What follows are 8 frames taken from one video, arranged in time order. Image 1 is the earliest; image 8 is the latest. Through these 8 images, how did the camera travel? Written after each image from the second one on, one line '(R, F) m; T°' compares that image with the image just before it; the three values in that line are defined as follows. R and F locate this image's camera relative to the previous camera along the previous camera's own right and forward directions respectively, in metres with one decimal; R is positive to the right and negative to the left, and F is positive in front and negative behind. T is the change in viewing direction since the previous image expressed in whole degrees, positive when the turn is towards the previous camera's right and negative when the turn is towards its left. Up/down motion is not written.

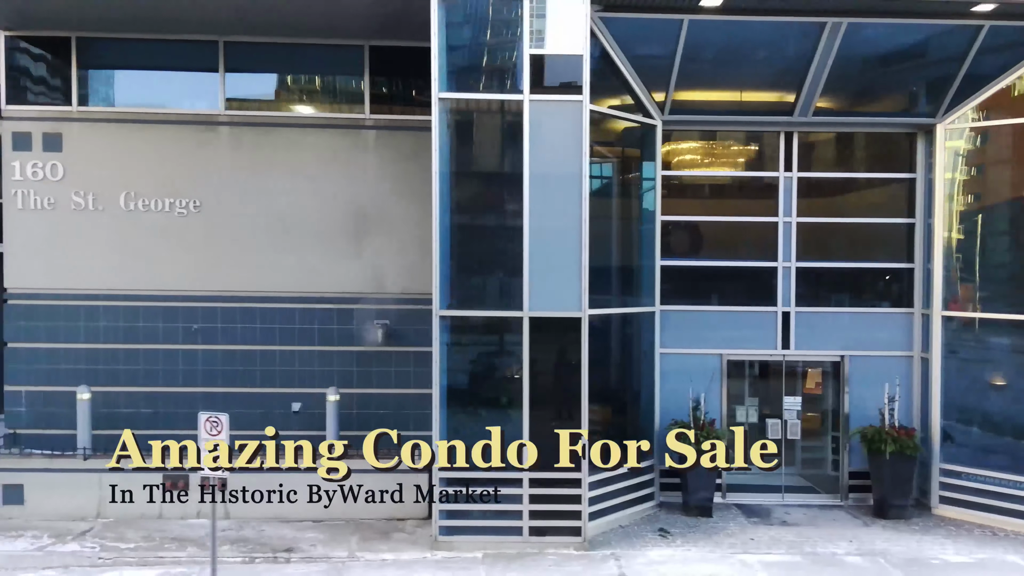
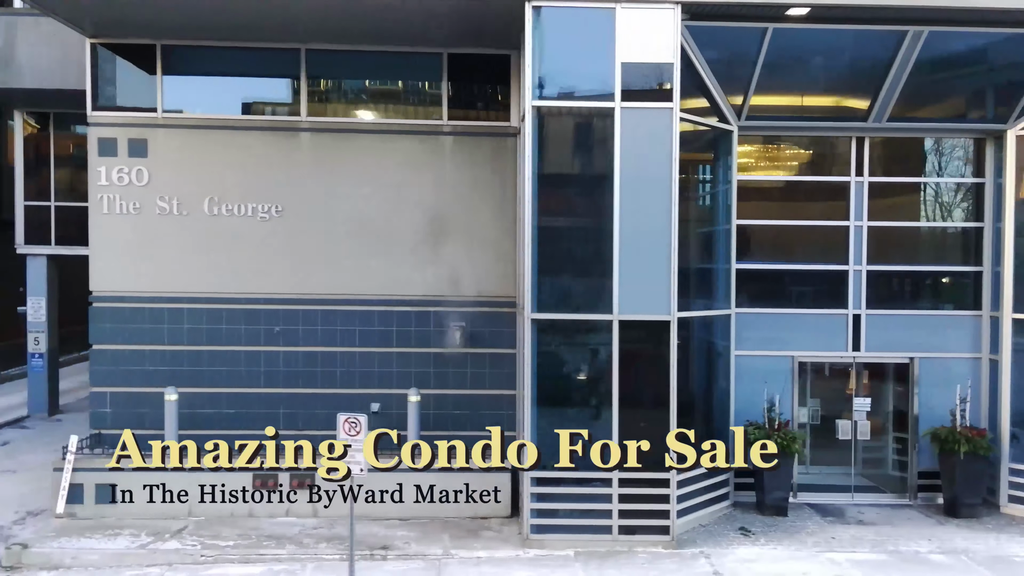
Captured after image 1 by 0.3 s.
(-1.3, -0.2) m; 0°
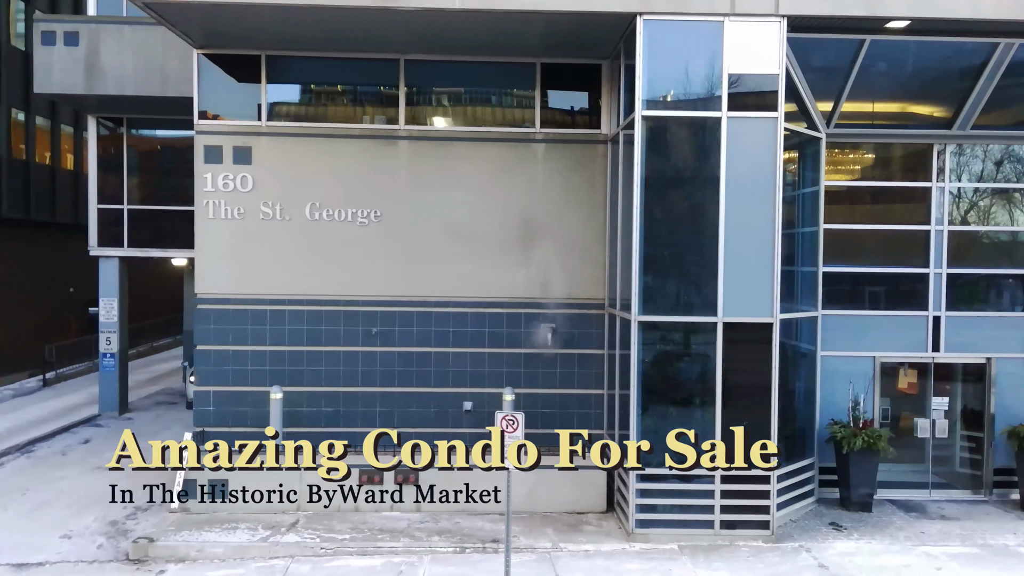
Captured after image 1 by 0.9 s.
(-1.5, -0.3) m; 0°
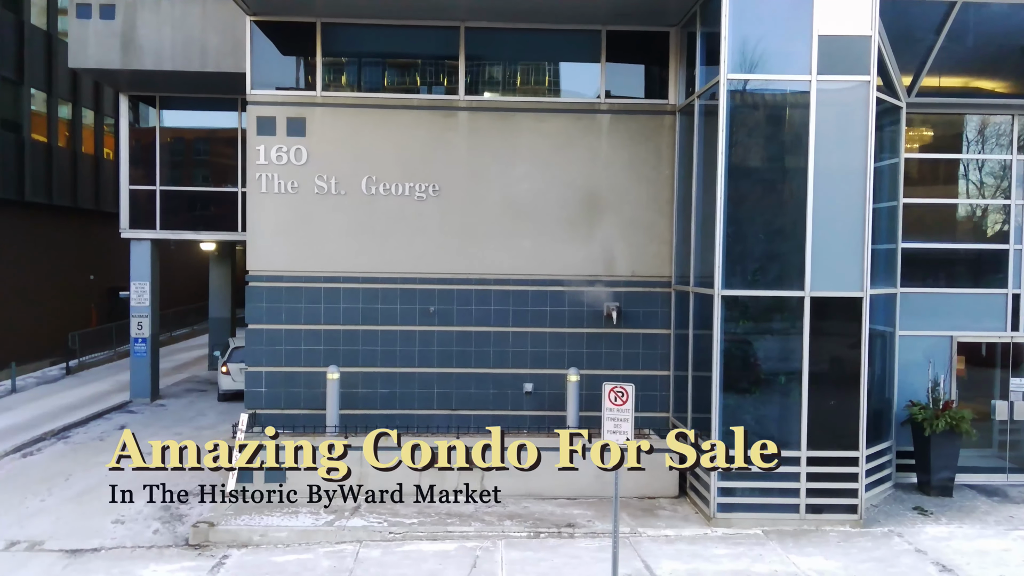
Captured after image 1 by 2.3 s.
(-1.1, +0.4) m; 0°
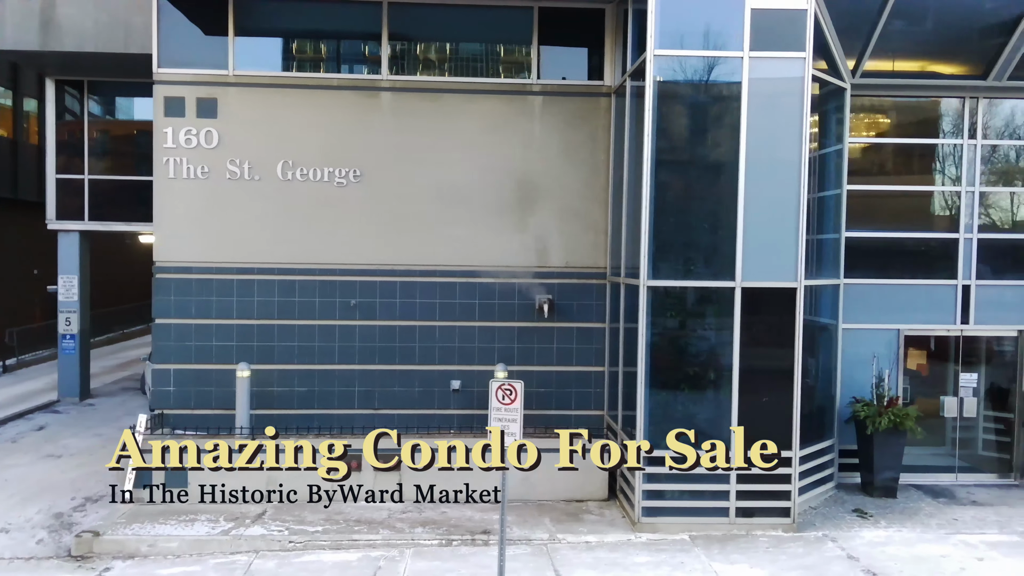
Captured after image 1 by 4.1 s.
(+1.0, +0.5) m; +1°
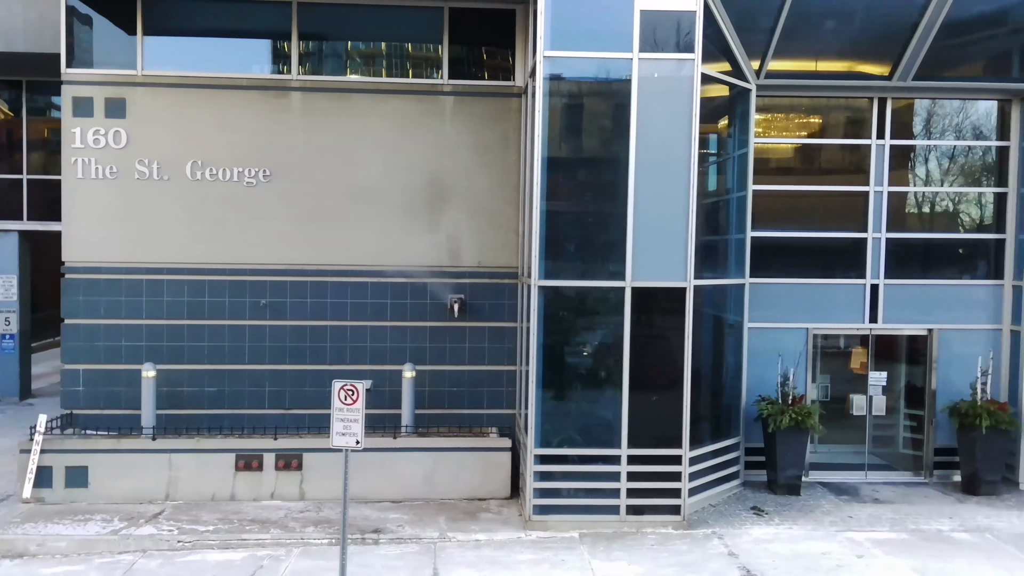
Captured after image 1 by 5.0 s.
(+1.4, 0.0) m; 0°
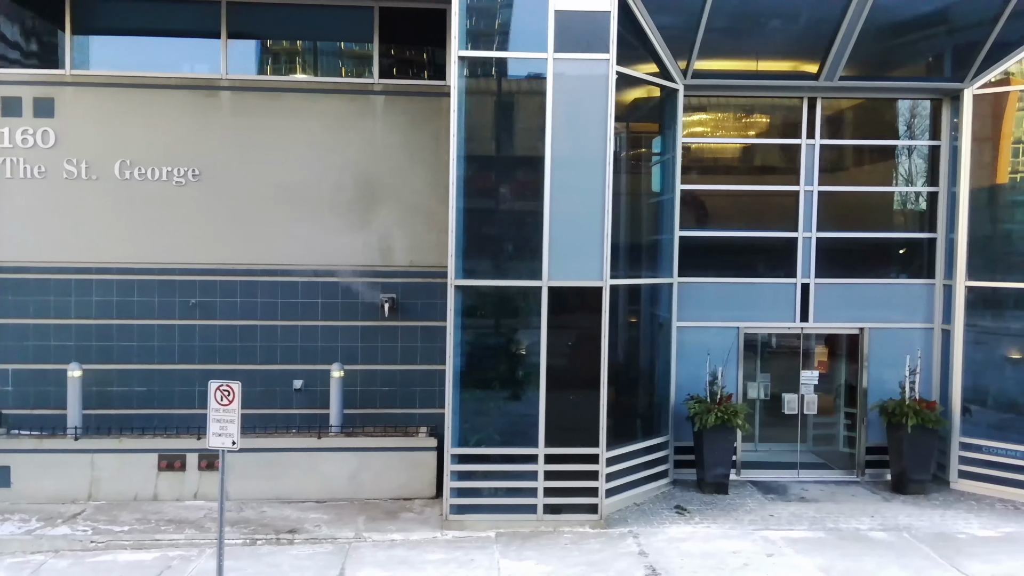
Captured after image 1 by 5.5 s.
(+1.1, 0.0) m; 0°
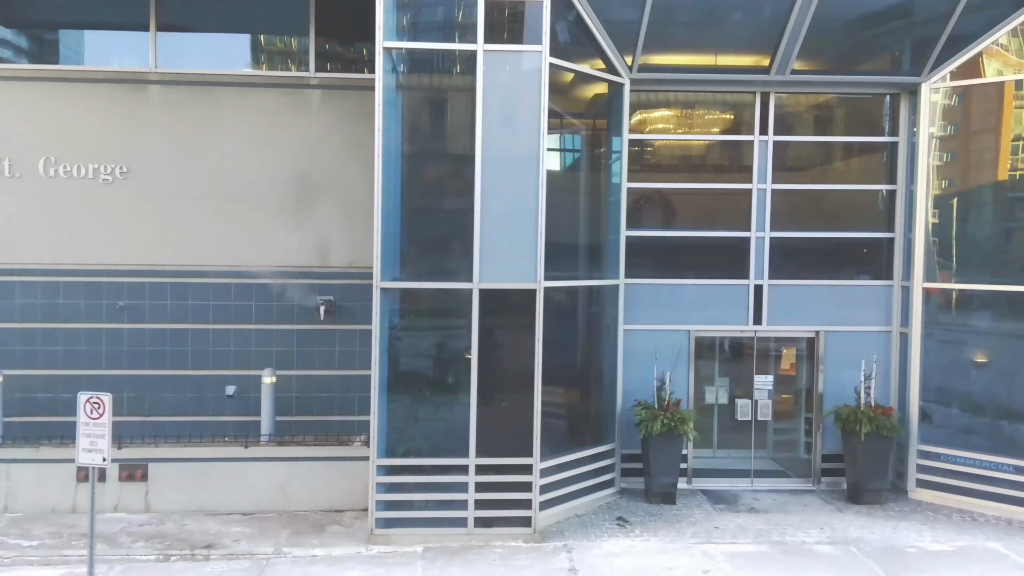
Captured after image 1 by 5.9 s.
(+0.9, +0.3) m; 0°
